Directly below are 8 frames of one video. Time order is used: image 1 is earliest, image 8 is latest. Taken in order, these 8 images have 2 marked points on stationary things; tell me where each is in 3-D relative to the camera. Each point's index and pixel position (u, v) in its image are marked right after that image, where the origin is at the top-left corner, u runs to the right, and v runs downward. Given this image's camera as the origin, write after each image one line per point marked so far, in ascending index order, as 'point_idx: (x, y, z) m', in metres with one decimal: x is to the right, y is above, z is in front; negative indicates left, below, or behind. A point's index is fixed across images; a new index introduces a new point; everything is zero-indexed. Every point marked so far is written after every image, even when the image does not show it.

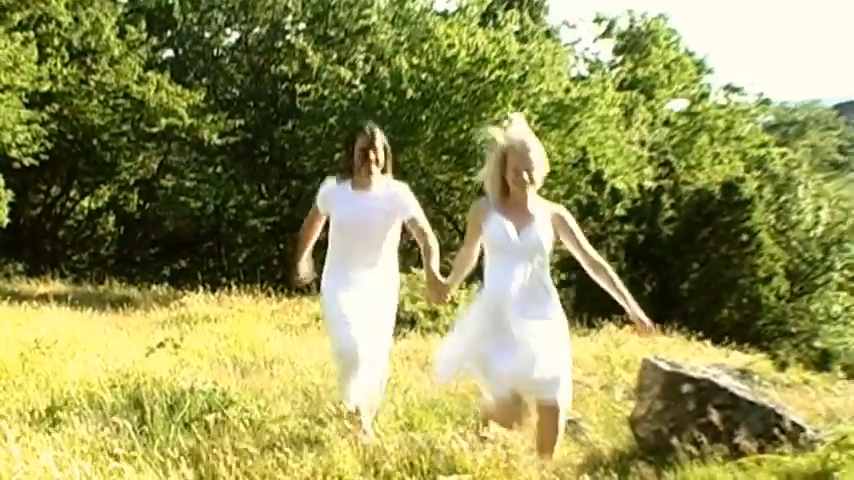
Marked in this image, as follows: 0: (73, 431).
0: (-3.7, -2.0, +5.2) m
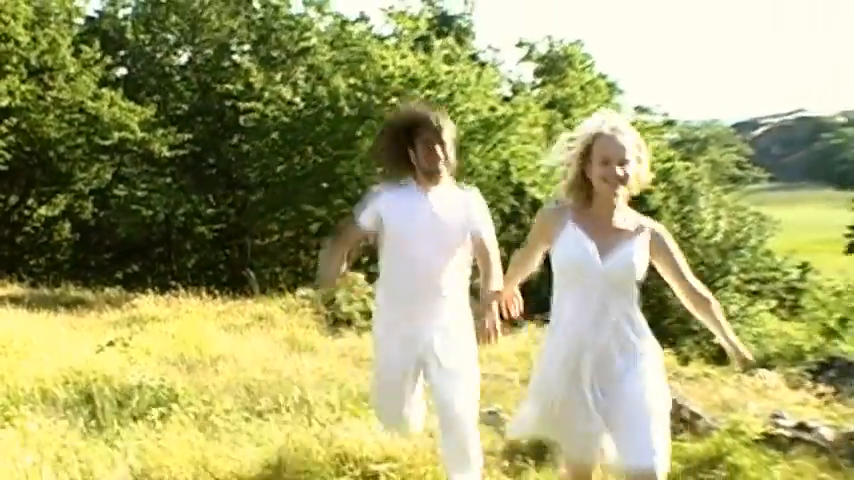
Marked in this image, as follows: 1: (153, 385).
0: (-4.5, -2.1, +5.5) m
1: (-3.6, -1.9, +6.5) m
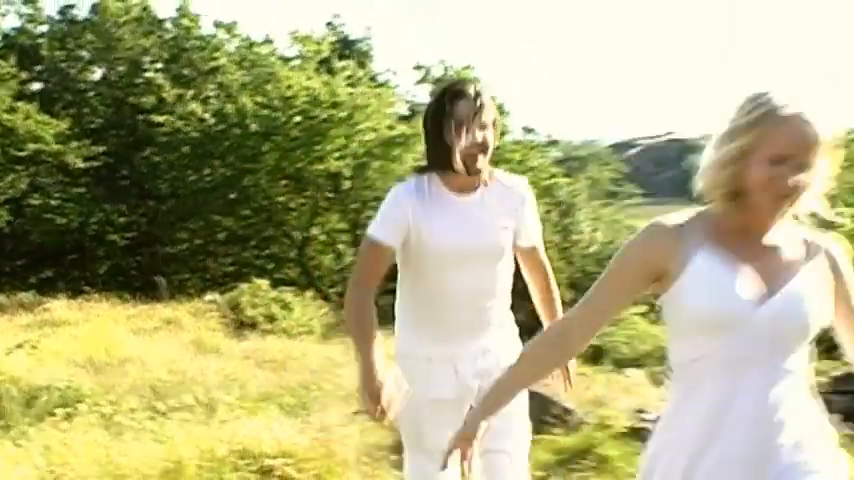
0: (-5.8, -2.2, +5.8) m
1: (-4.9, -2.0, +6.7) m
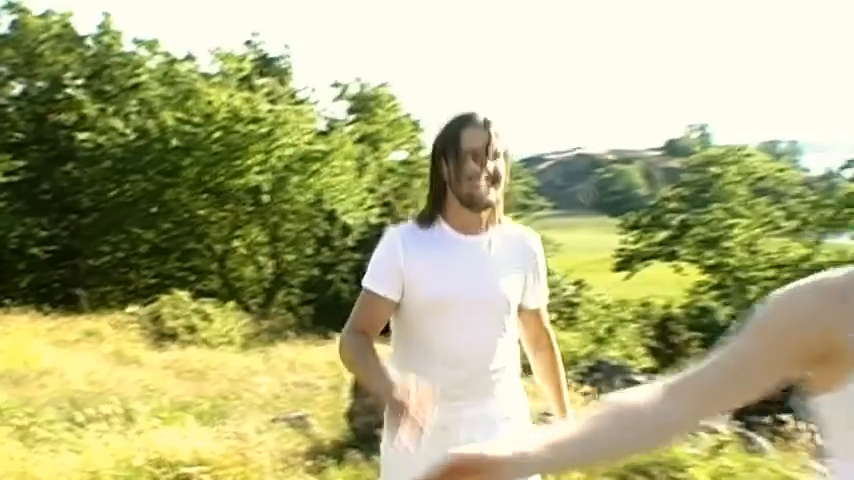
0: (-6.8, -2.4, +5.8) m
1: (-6.0, -2.2, +6.8) m
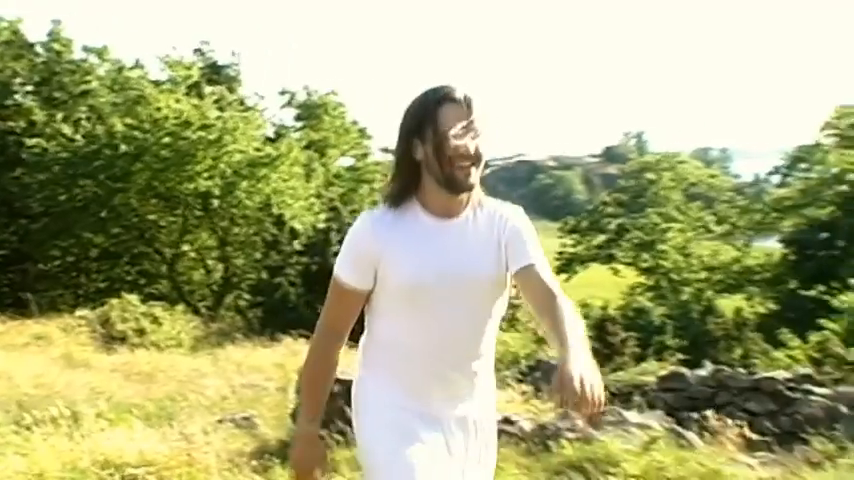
0: (-7.5, -2.4, +5.8) m
1: (-6.7, -2.3, +6.8) m
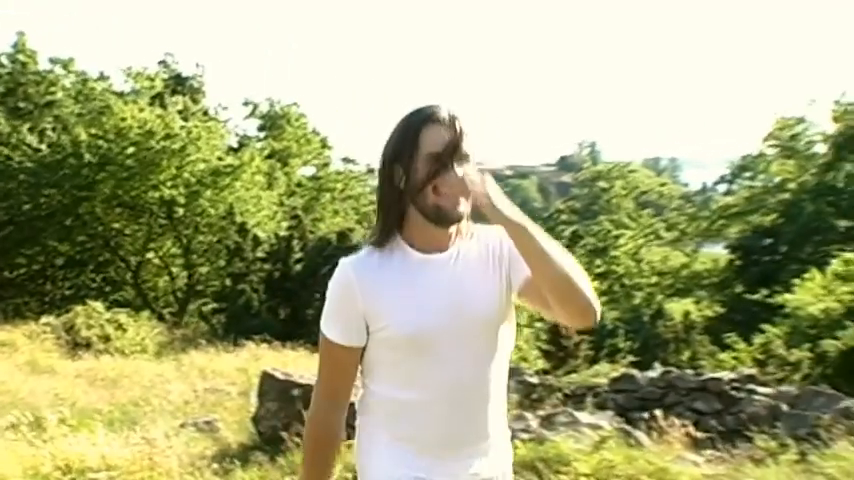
0: (-8.0, -2.6, +5.8) m
1: (-7.3, -2.4, +6.9) m
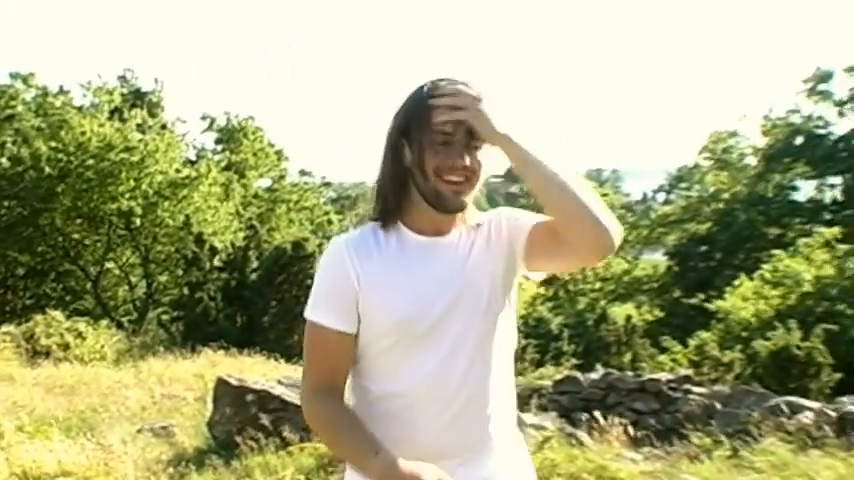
0: (-8.7, -2.7, +5.9) m
1: (-7.9, -2.6, +6.9) m
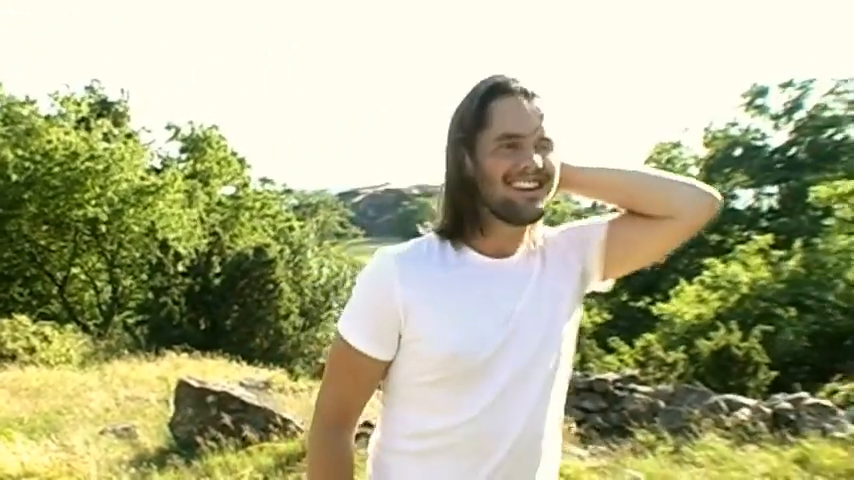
0: (-9.3, -2.8, +6.0) m
1: (-8.5, -2.6, +7.0) m
